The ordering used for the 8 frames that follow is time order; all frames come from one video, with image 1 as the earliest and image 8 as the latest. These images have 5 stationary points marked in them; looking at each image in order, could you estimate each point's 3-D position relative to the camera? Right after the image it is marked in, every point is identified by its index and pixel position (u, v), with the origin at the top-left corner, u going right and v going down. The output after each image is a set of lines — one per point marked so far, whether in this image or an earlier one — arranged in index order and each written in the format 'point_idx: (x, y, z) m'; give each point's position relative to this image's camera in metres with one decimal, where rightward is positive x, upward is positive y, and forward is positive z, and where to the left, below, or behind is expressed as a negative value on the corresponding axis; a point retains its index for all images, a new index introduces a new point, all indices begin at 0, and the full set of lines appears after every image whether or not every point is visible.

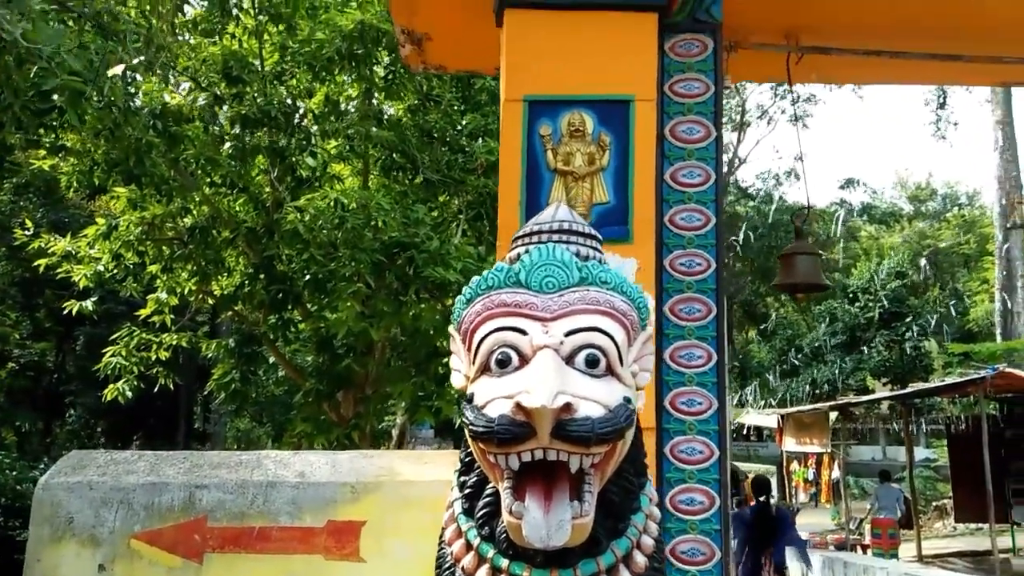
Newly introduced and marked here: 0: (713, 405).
0: (+0.8, -0.5, +3.0) m
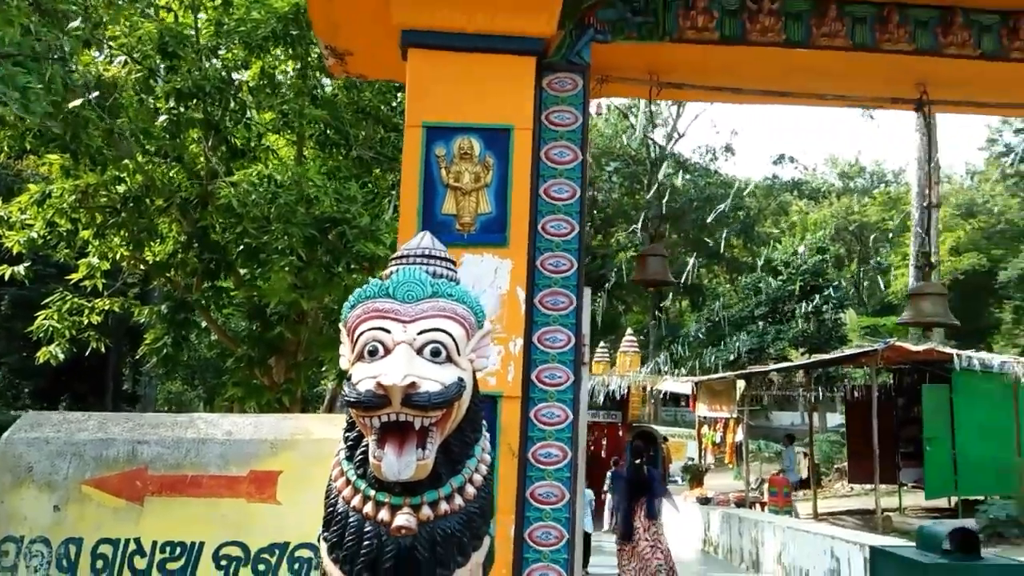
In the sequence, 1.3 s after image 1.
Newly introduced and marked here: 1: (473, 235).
0: (+0.3, -0.4, +3.8) m
1: (-0.2, +0.3, +3.7) m
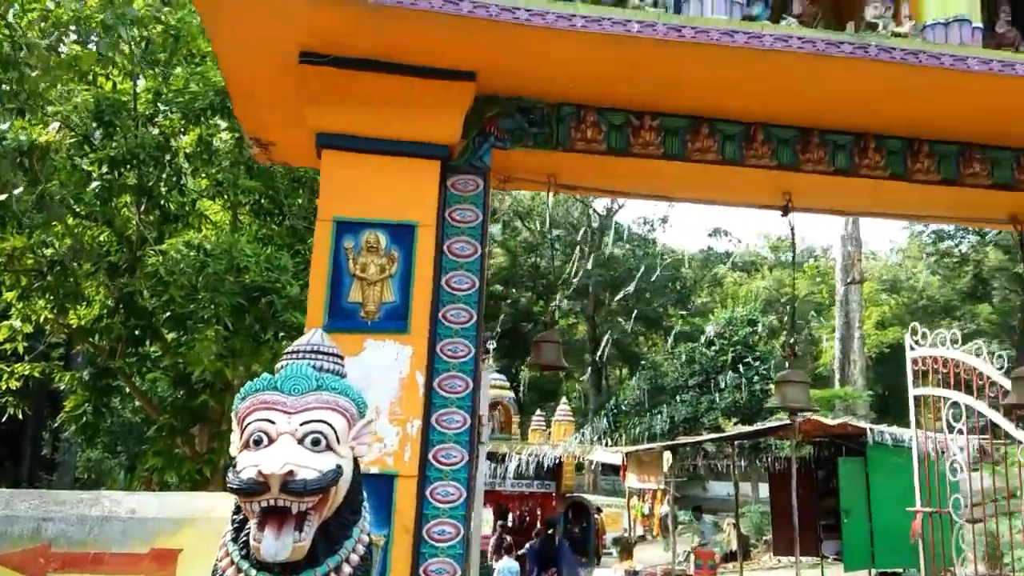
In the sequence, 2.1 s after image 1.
0: (-0.2, -0.9, +4.0) m
1: (-0.7, -0.2, +3.9) m
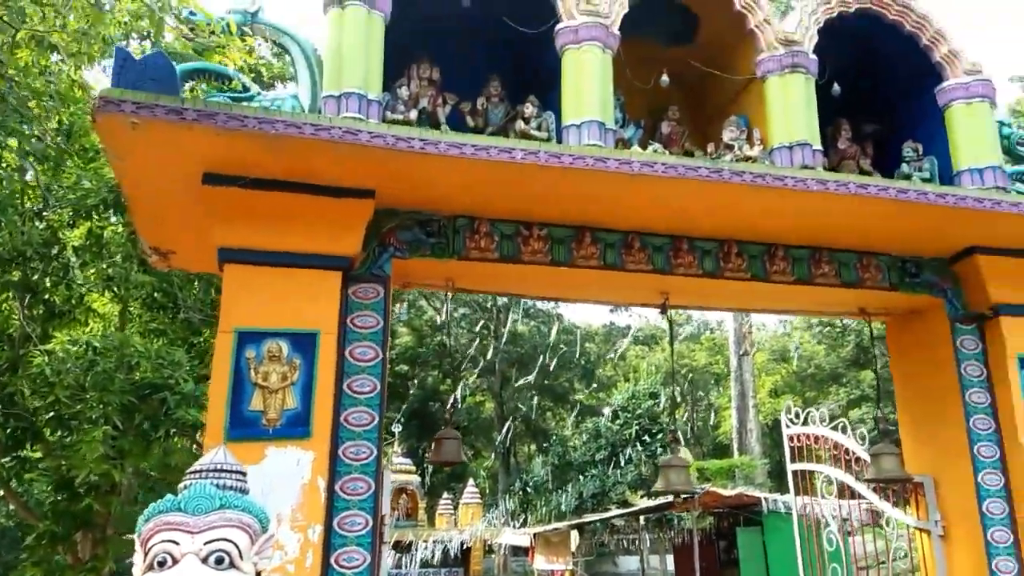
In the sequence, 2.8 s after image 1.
0: (-0.8, -1.5, +4.1) m
1: (-1.2, -0.7, +4.1) m
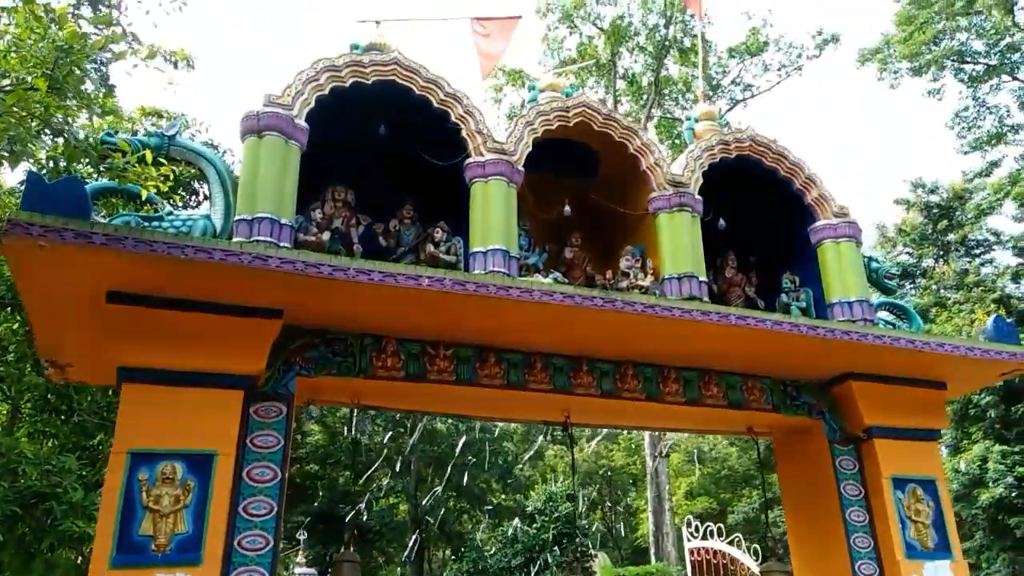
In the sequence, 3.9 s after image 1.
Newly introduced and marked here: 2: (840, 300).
0: (-1.3, -2.1, +4.0) m
1: (-1.8, -1.4, +4.0) m
2: (+2.5, -0.1, +5.9) m
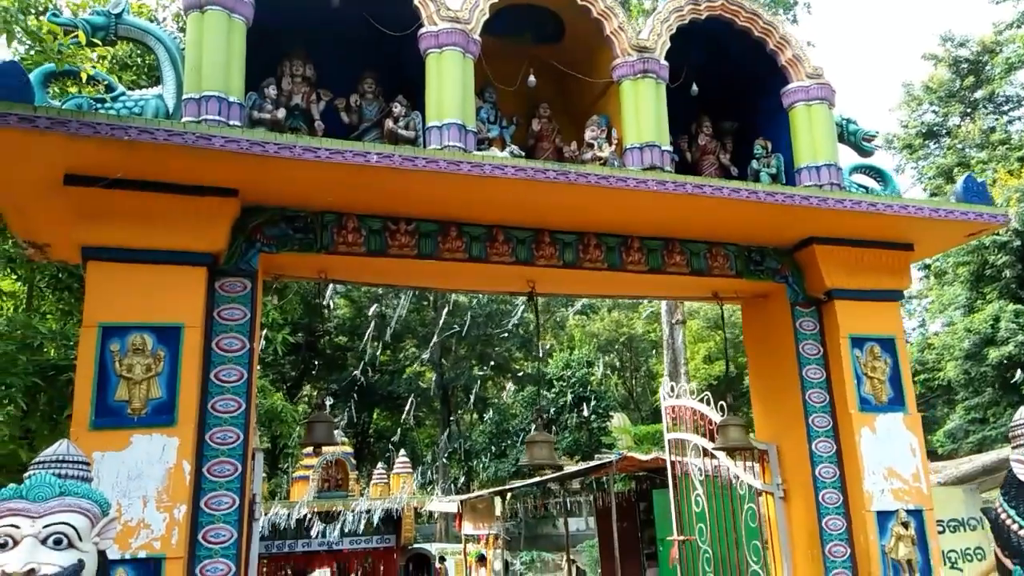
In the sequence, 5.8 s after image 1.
0: (-1.6, -1.4, +4.4) m
1: (-2.1, -0.7, +4.3) m
2: (+2.3, +0.9, +5.9) m
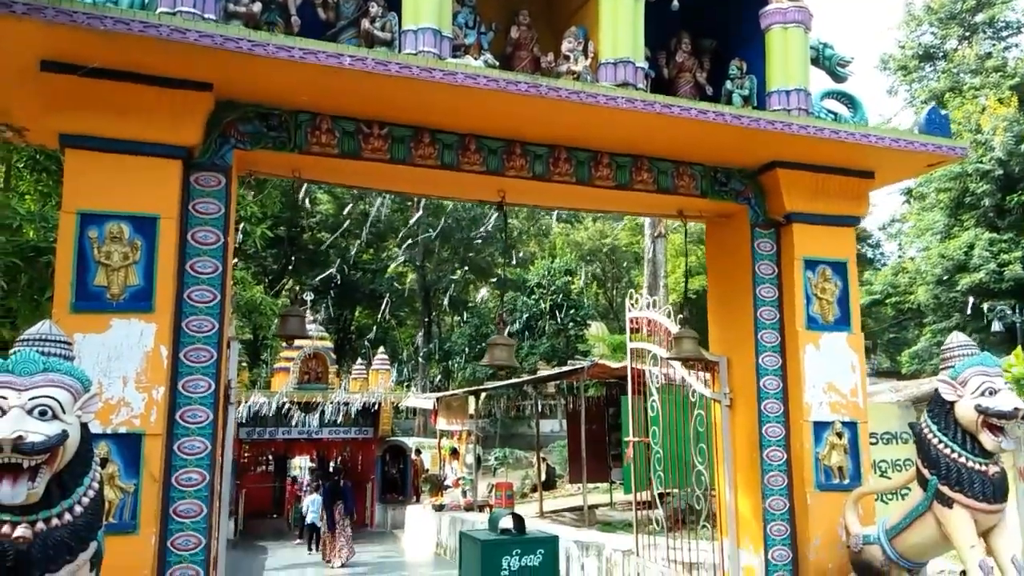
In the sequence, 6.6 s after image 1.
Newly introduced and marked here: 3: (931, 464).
0: (-1.9, -0.8, +4.8) m
1: (-2.3, -0.1, +4.5) m
2: (+2.1, +1.5, +6.0) m
3: (+2.7, -1.2, +5.0) m
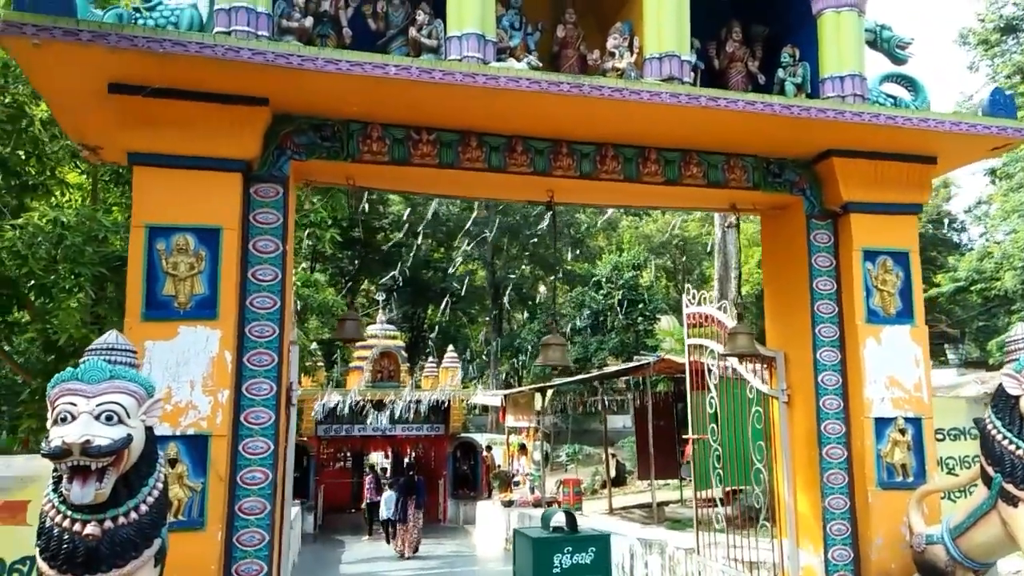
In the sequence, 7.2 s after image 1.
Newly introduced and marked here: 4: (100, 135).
0: (-1.6, -0.8, +5.0) m
1: (-2.0, -0.1, +4.8) m
2: (+2.4, +1.6, +5.8) m
3: (+3.1, -1.1, +4.8) m
4: (-2.9, +1.1, +5.4) m
